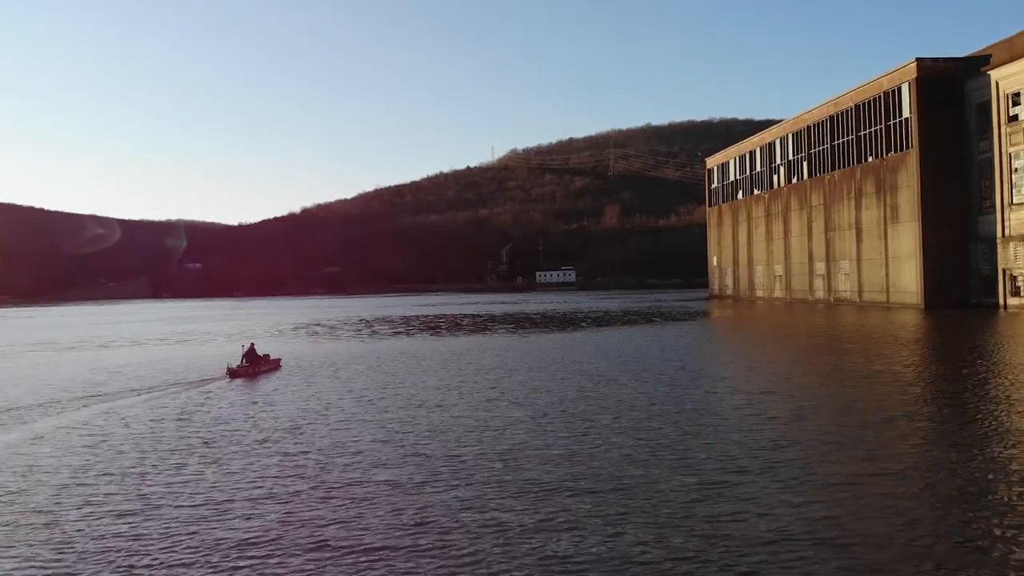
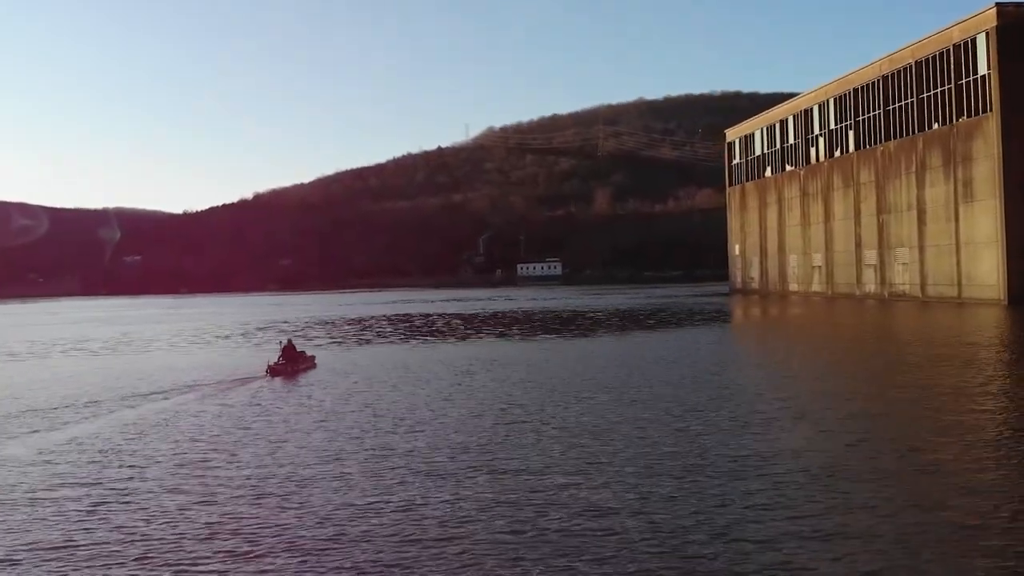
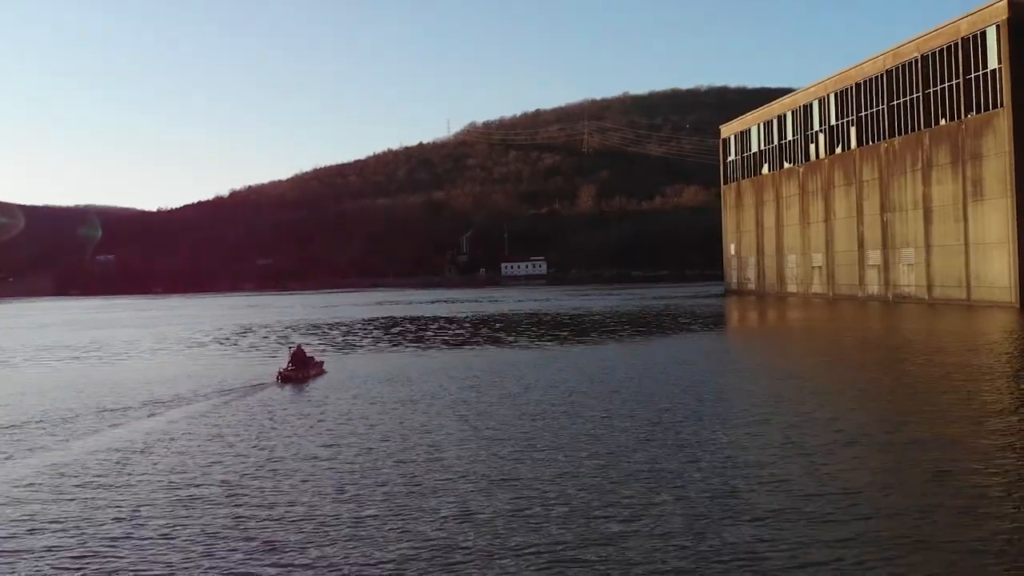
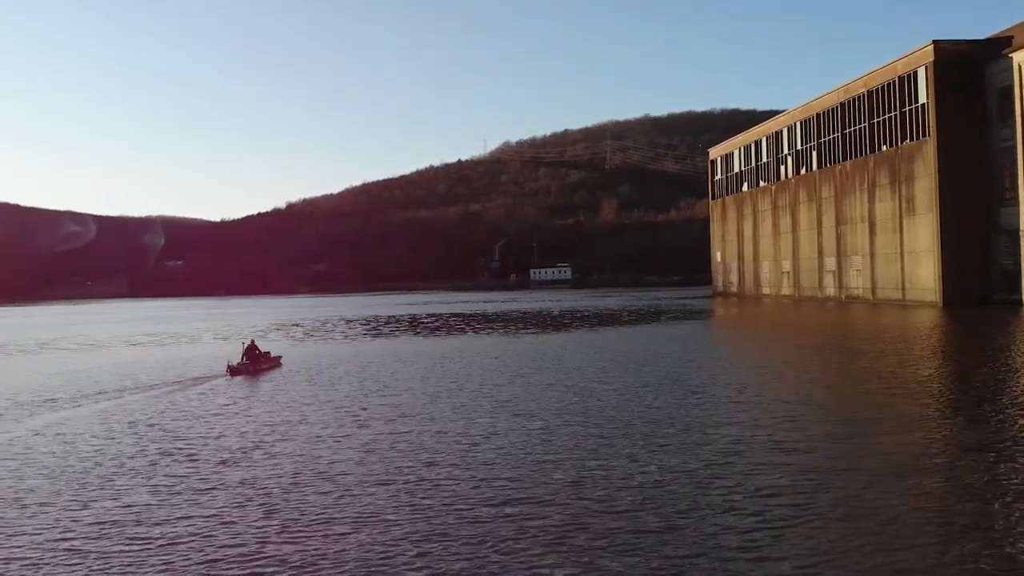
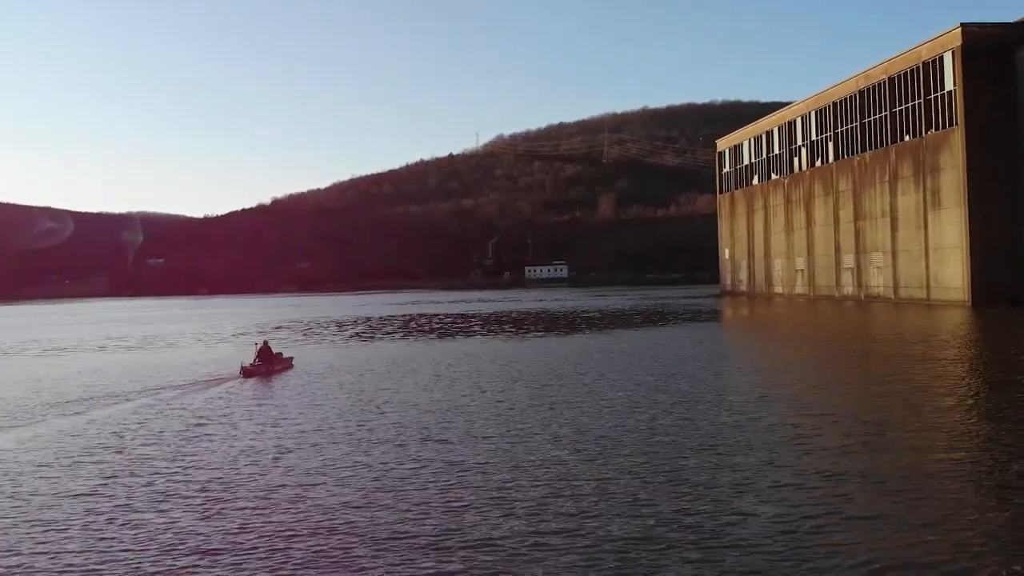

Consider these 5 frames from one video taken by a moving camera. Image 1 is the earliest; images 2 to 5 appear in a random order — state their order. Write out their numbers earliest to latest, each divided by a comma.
4, 5, 2, 3
